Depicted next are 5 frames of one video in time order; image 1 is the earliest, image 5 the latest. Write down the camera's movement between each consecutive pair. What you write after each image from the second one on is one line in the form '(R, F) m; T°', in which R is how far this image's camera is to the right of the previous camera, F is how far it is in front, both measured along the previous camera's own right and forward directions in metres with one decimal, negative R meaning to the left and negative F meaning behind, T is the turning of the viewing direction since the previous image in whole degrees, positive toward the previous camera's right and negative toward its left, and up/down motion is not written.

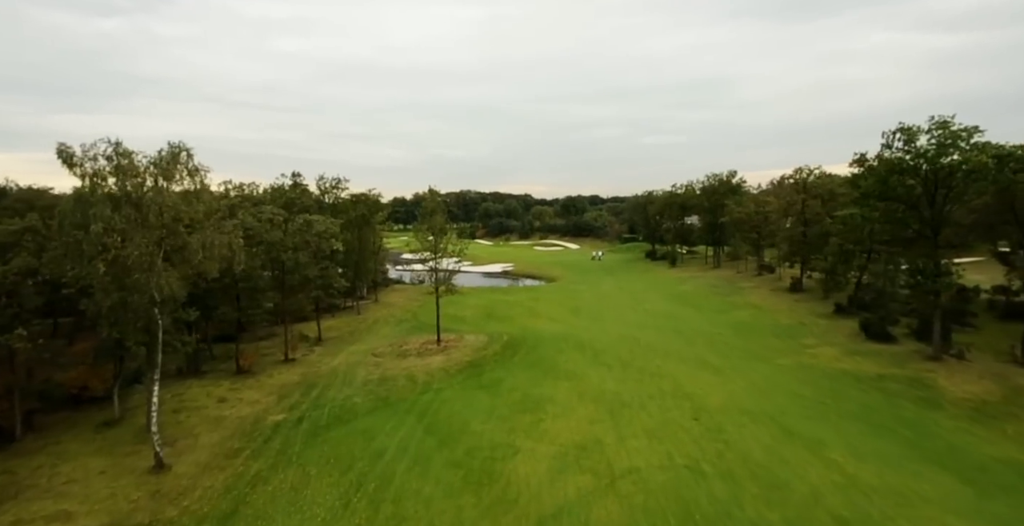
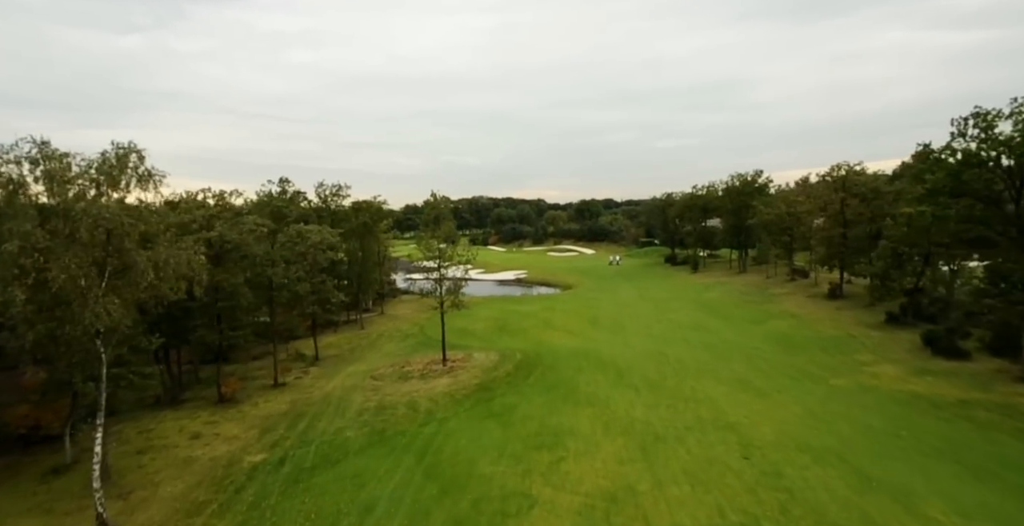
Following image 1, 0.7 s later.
(+0.1, +3.2) m; -1°
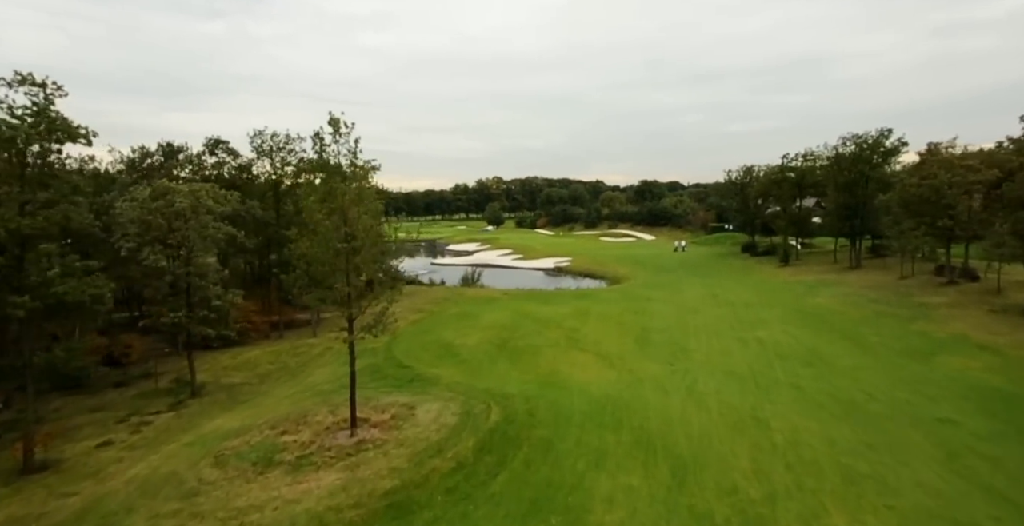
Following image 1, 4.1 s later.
(+2.6, +14.2) m; -6°
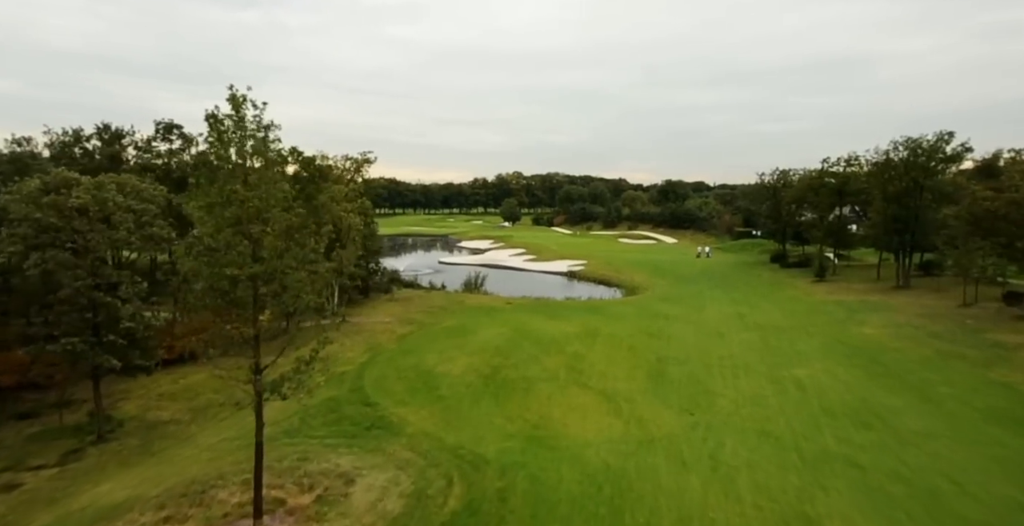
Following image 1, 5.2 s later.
(+1.2, +4.5) m; -2°
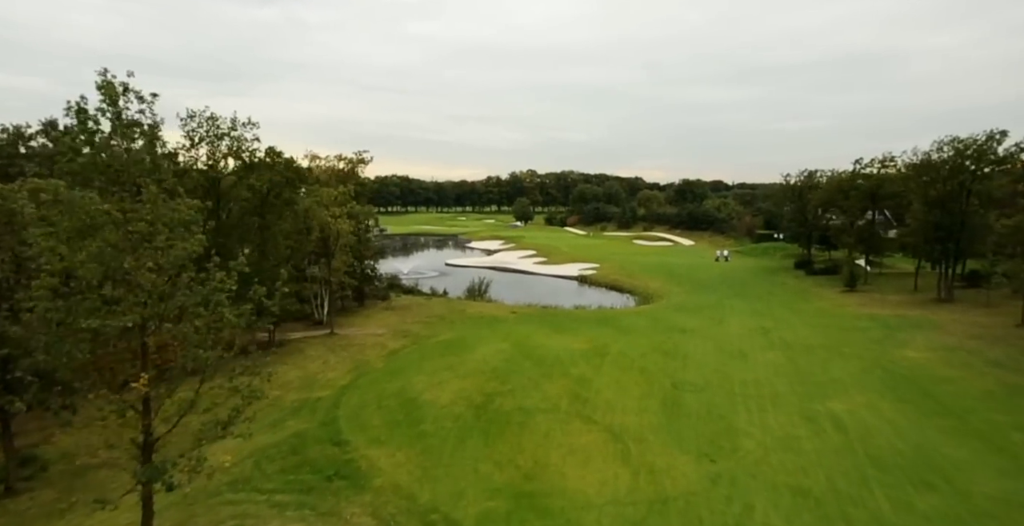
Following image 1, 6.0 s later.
(+0.8, +3.1) m; -2°
